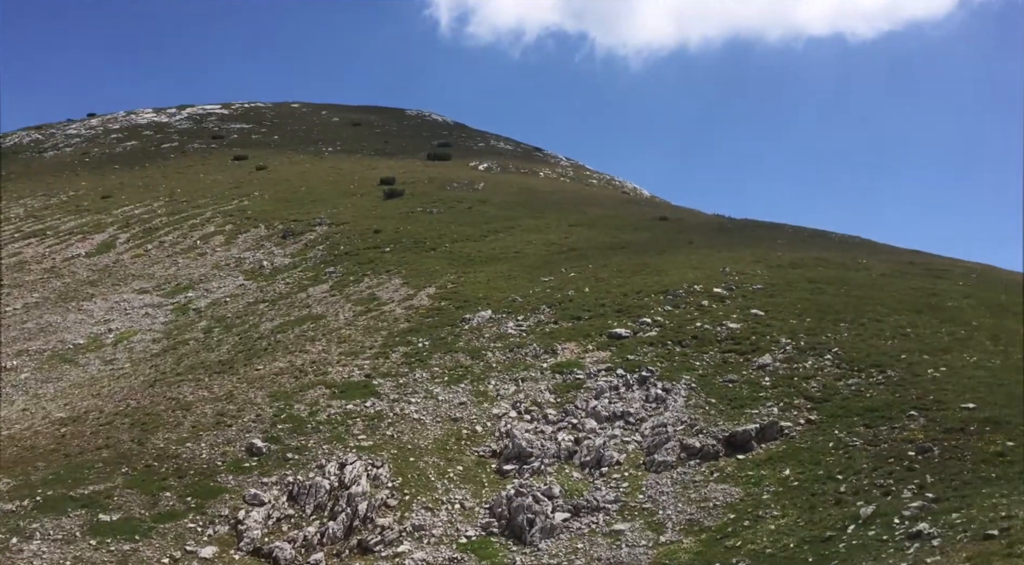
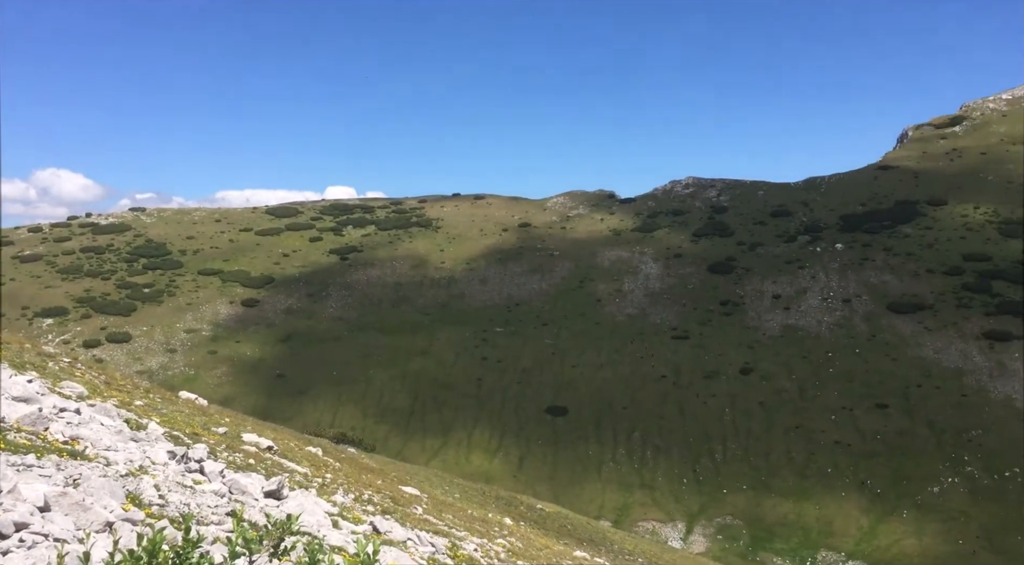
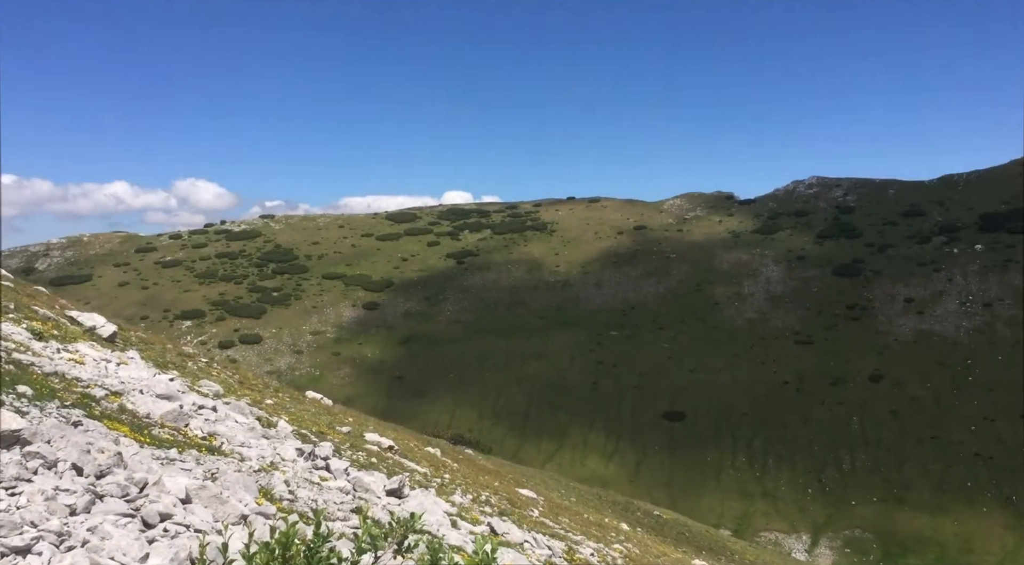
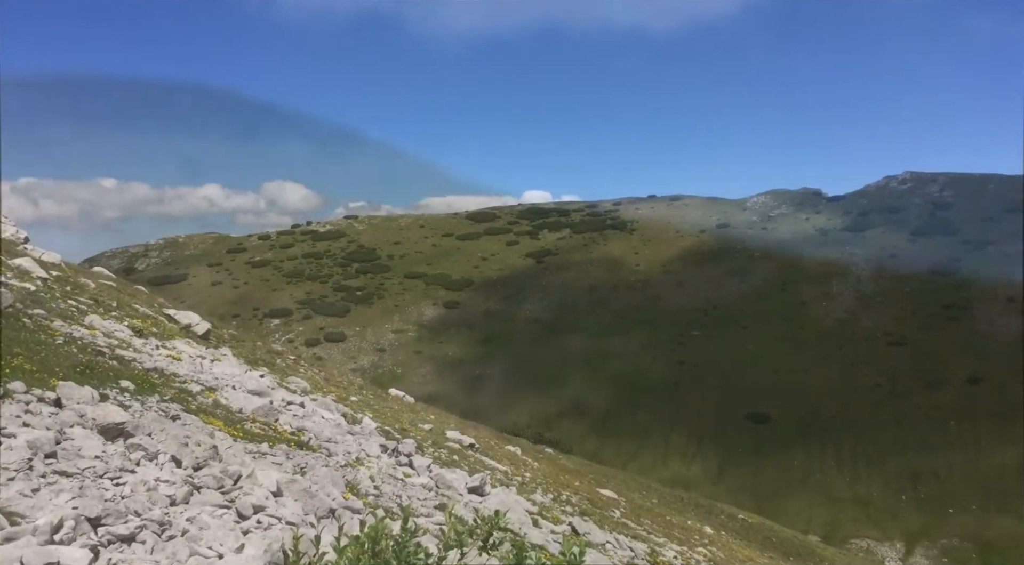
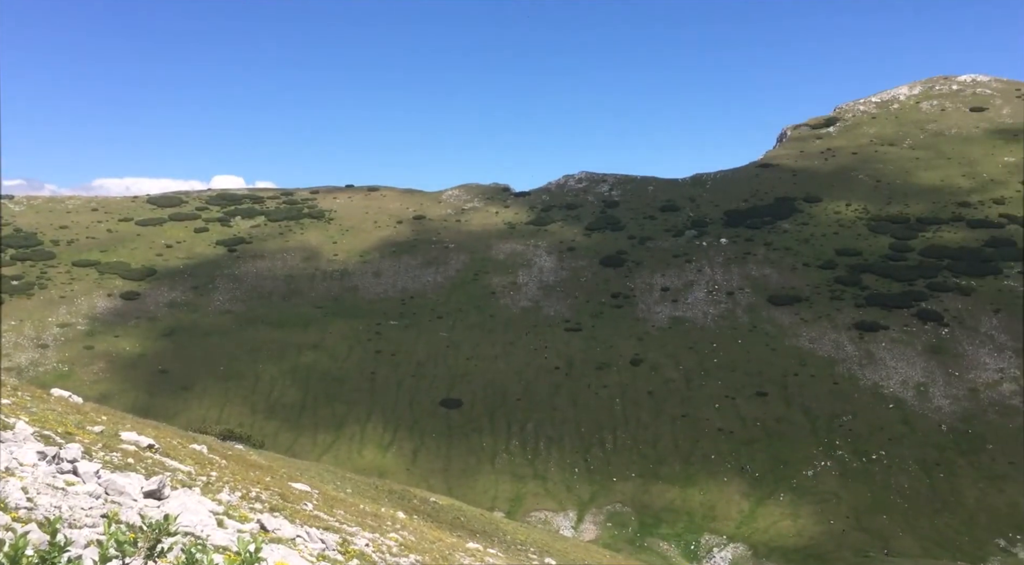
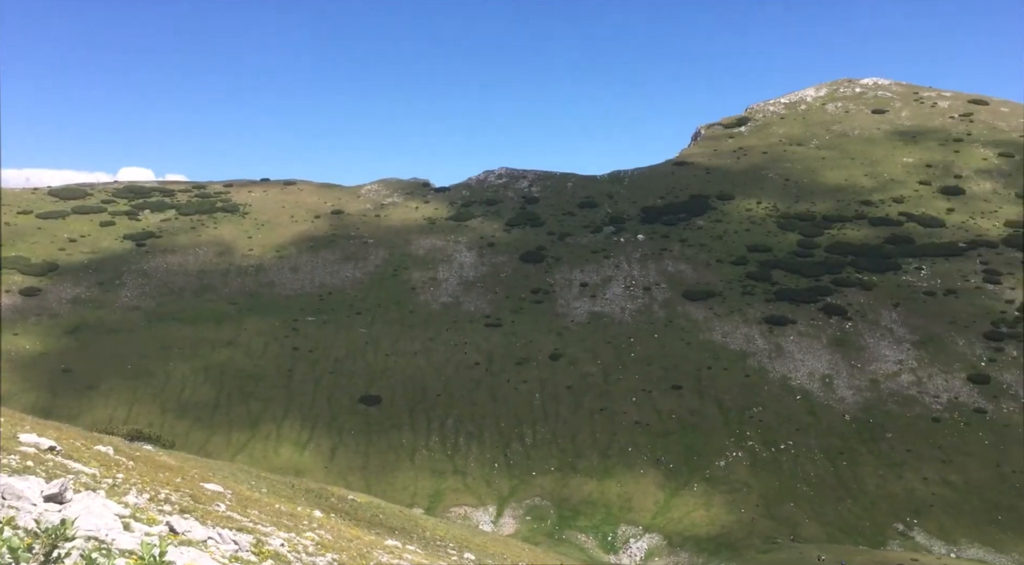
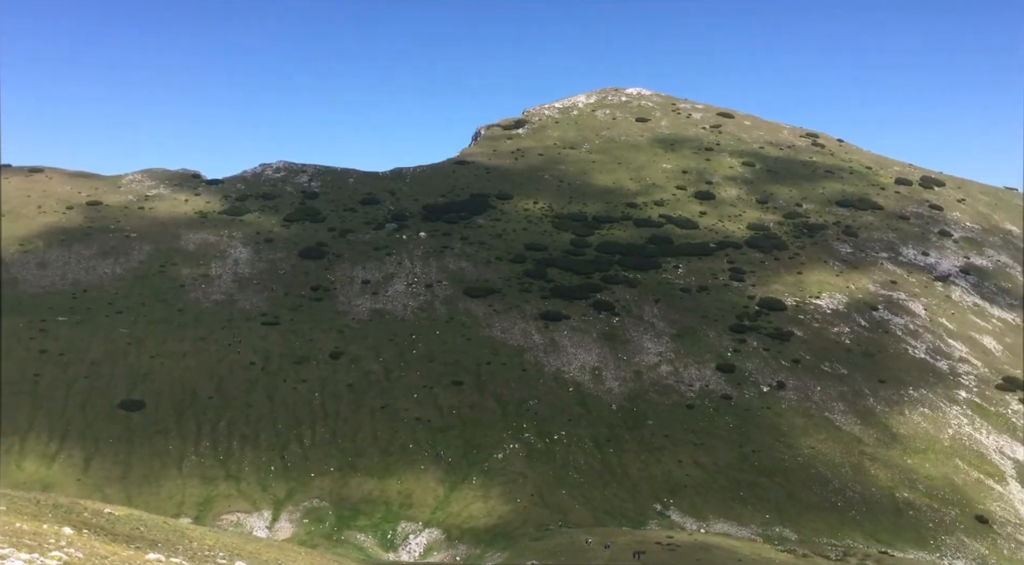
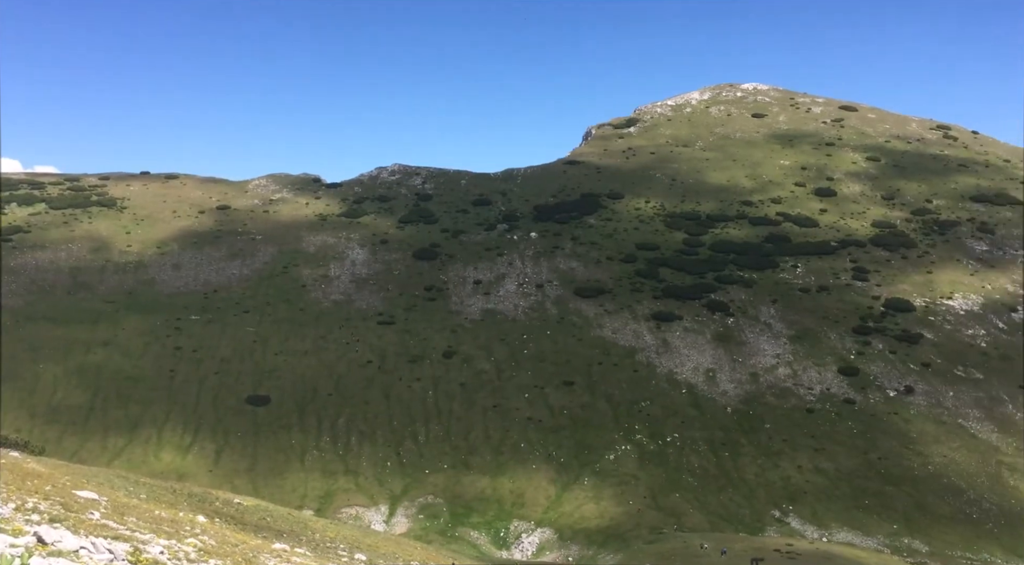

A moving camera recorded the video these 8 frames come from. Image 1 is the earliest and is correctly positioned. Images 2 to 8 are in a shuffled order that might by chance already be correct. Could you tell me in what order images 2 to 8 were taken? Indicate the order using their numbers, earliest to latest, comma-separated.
4, 3, 2, 5, 6, 8, 7
